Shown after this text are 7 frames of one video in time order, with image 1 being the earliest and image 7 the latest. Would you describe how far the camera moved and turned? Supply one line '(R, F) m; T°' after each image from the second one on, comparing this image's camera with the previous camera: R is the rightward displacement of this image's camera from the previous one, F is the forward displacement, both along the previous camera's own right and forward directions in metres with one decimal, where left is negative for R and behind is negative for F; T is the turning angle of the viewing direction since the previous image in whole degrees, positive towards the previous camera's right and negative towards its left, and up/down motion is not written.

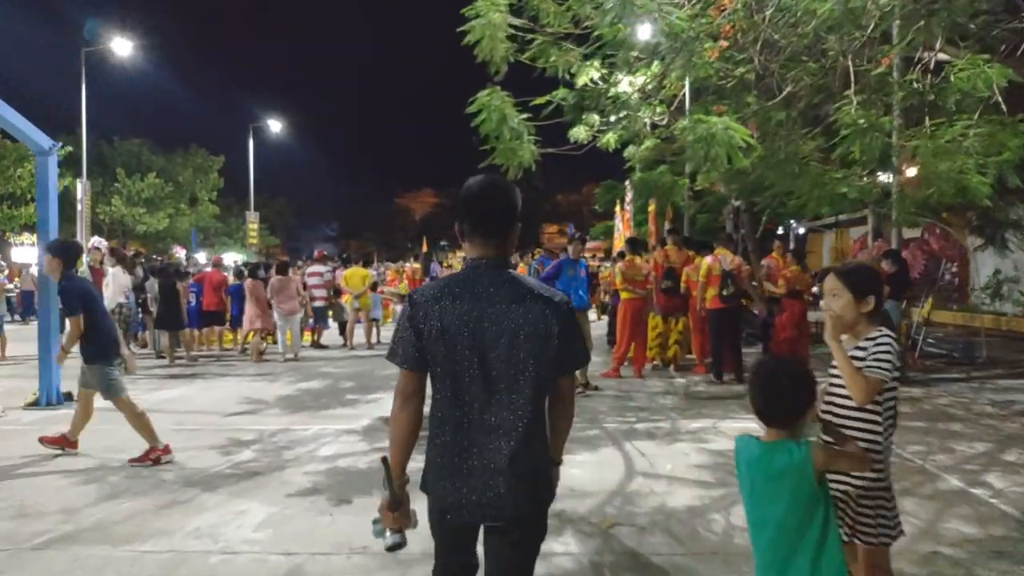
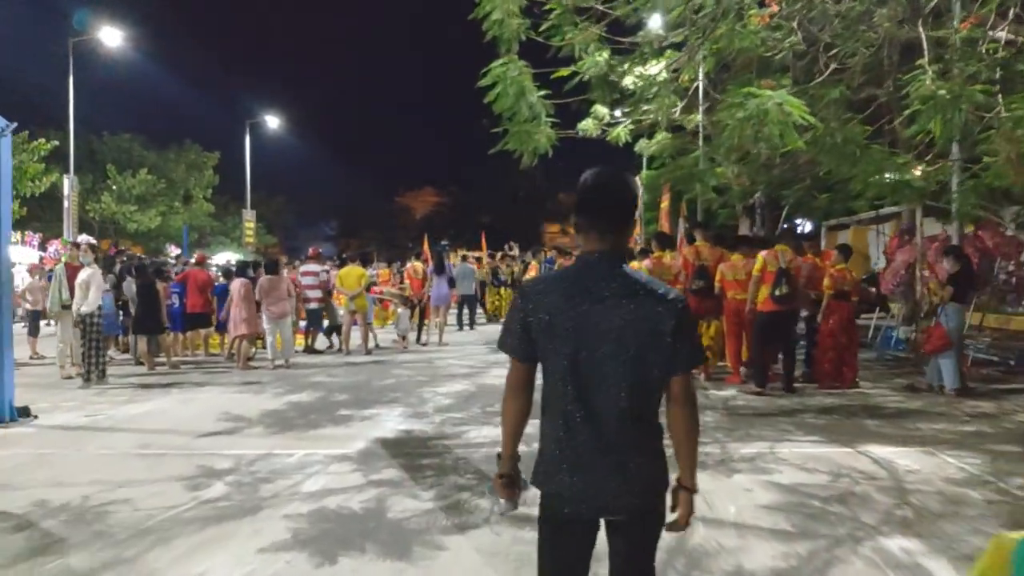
(-0.1, +1.3) m; 0°
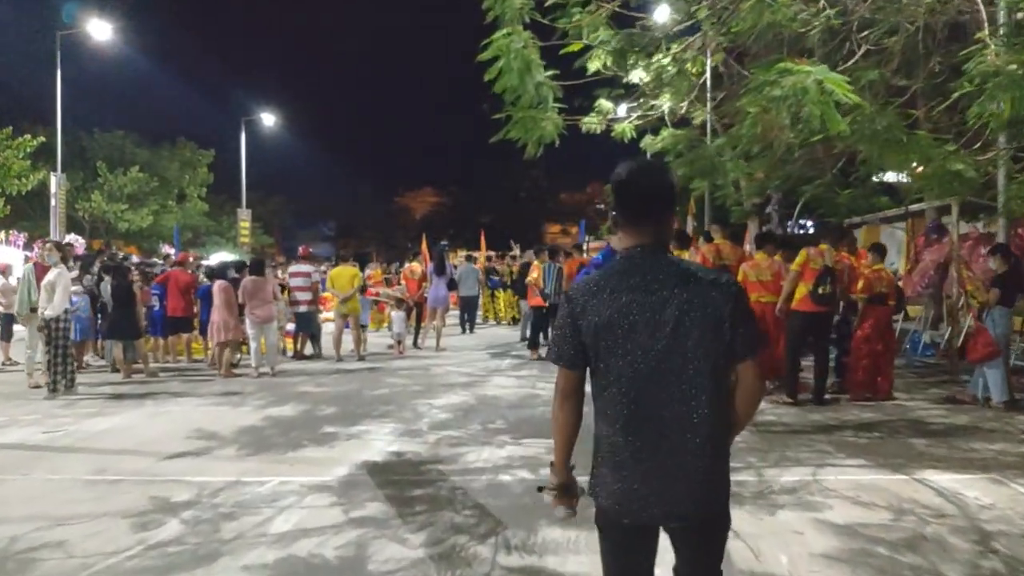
(0.0, +1.0) m; 0°
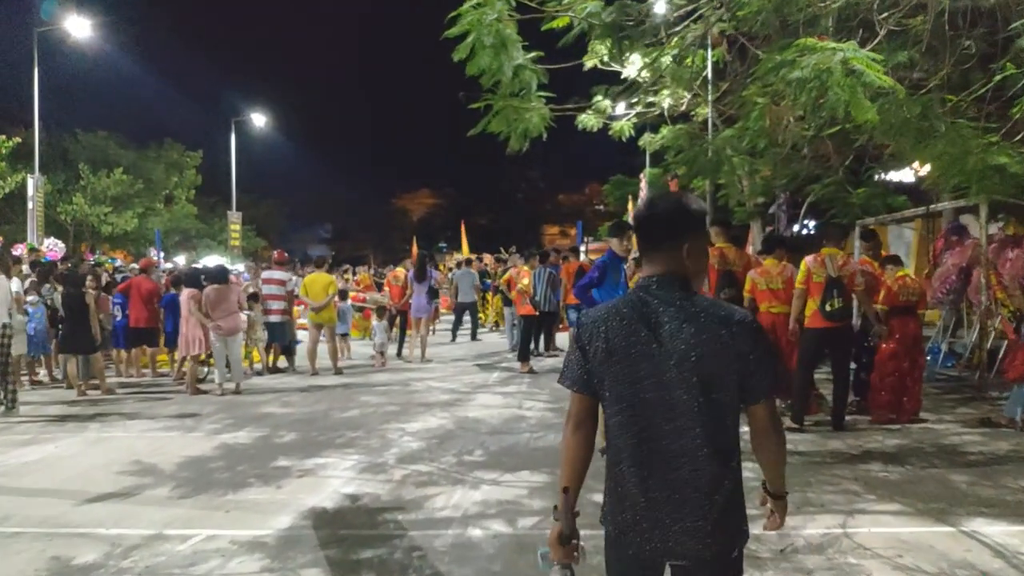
(+0.2, +1.0) m; 0°
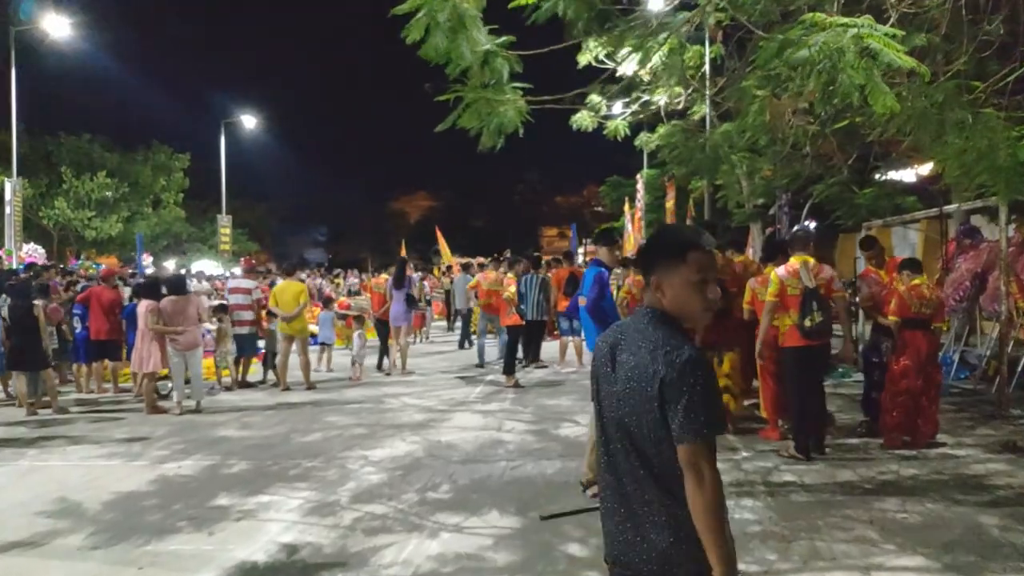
(+0.2, +0.8) m; 0°
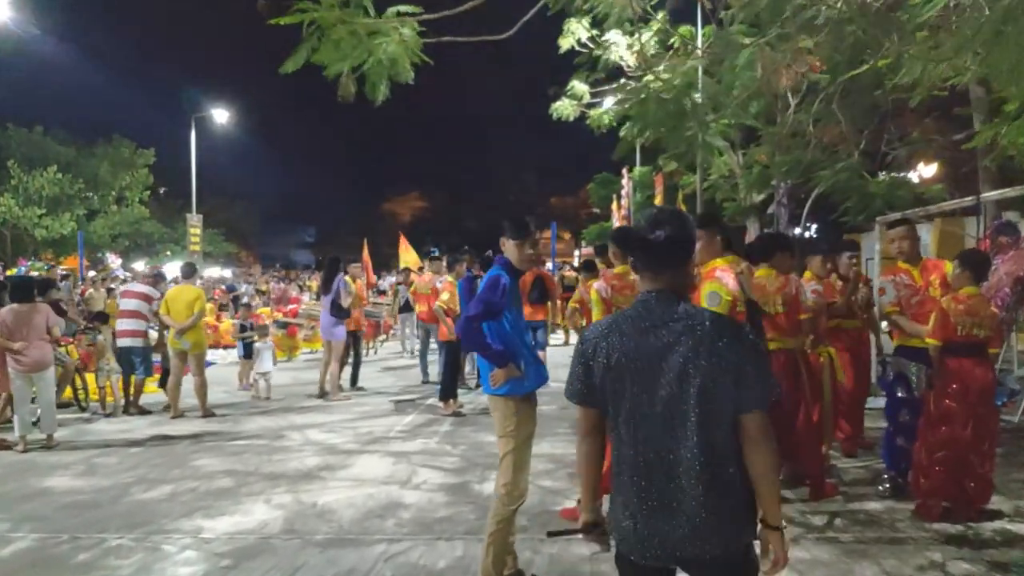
(+0.6, +2.2) m; 0°
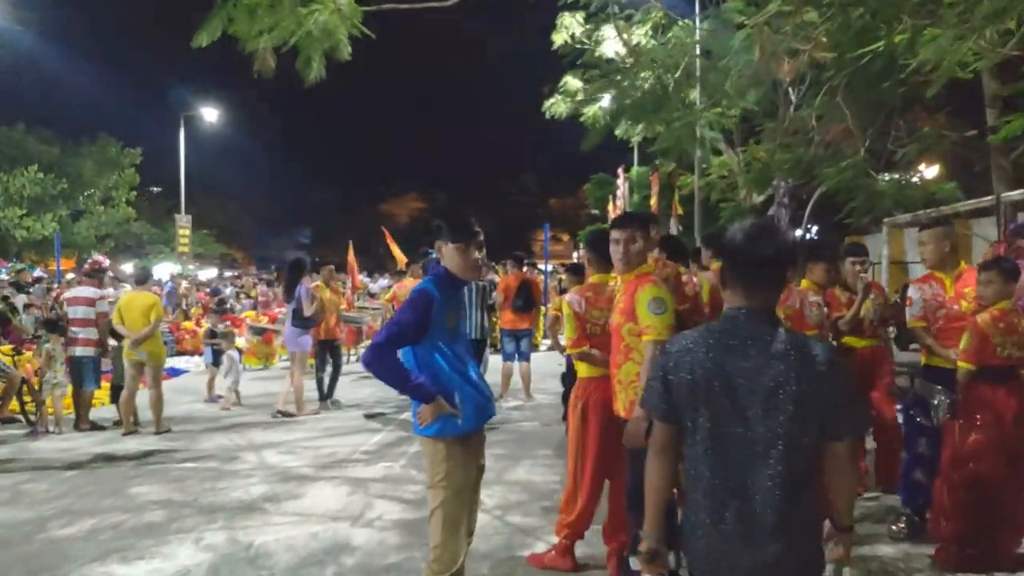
(+0.2, +0.8) m; 0°
